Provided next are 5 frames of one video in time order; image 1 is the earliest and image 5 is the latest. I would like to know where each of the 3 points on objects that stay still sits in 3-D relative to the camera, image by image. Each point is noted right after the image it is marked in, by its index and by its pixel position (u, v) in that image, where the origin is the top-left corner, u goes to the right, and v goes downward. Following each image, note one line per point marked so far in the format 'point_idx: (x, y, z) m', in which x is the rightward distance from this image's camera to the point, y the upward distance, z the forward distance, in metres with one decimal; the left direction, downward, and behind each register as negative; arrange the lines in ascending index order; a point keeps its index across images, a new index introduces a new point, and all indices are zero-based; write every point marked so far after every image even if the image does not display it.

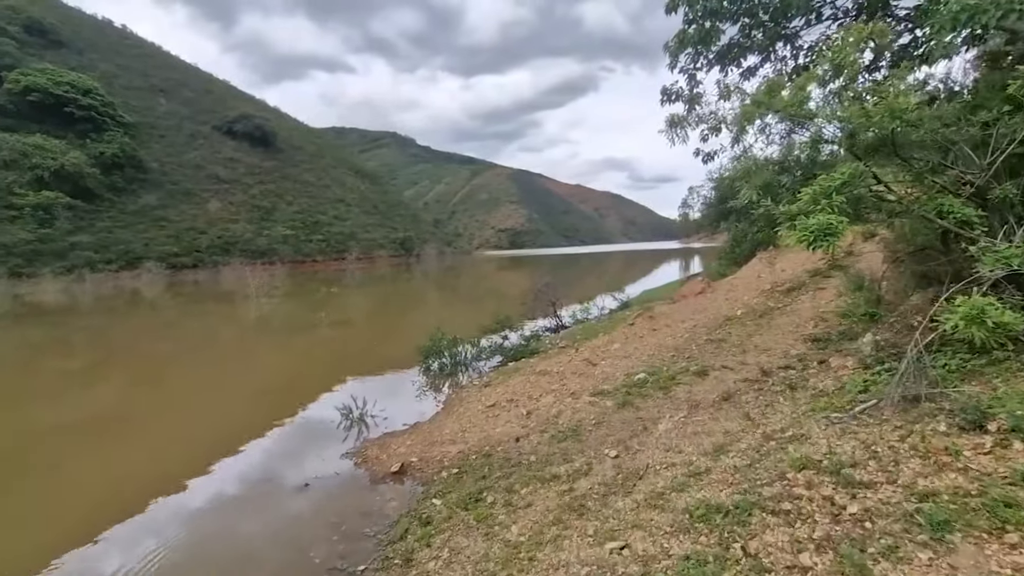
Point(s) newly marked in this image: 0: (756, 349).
0: (+3.2, -0.8, +7.6) m
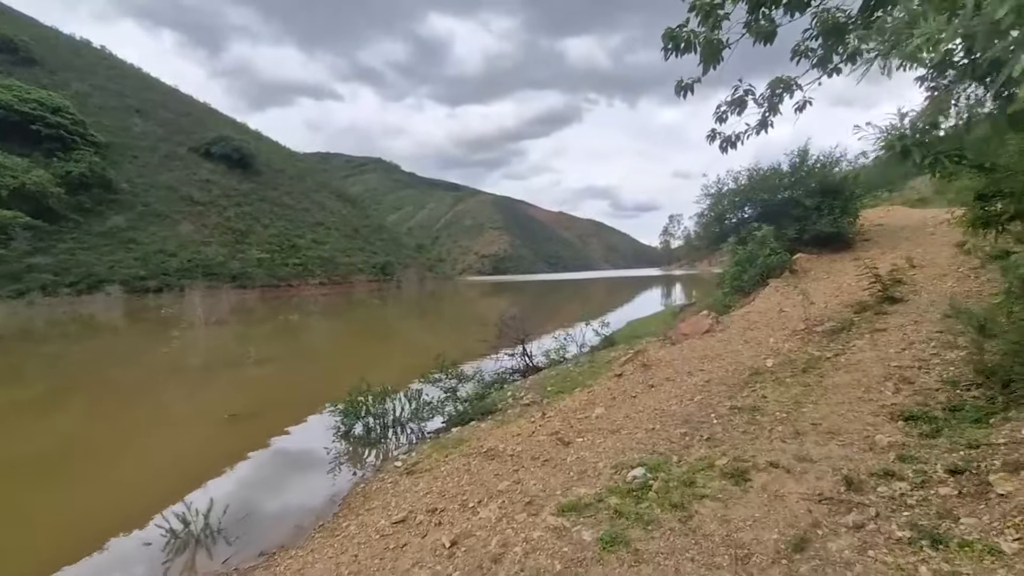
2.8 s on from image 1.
0: (+2.6, -1.2, +4.8) m
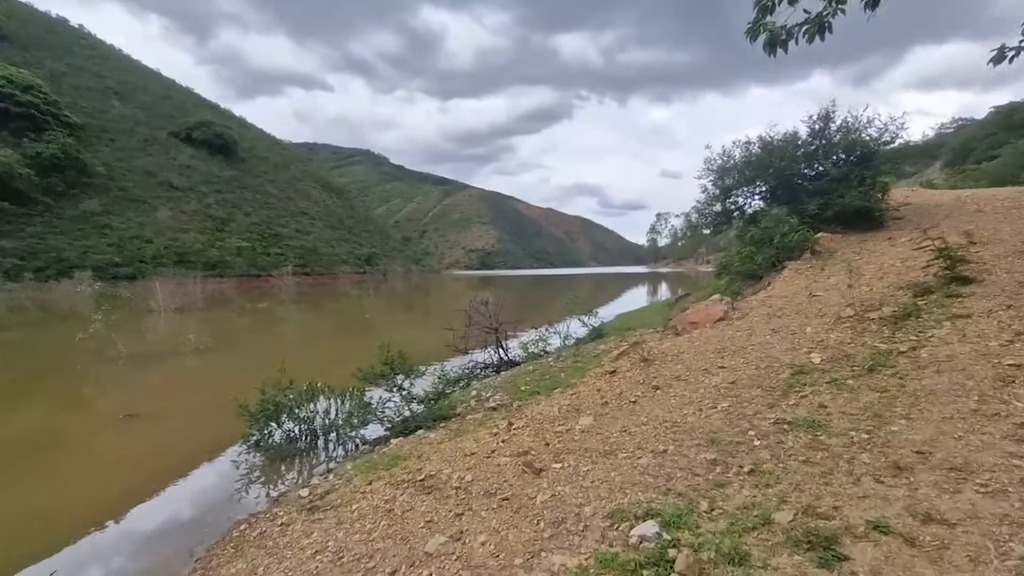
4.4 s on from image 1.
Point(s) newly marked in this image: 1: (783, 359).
0: (+2.2, -1.0, +3.0) m
1: (+2.6, -0.7, +5.4) m
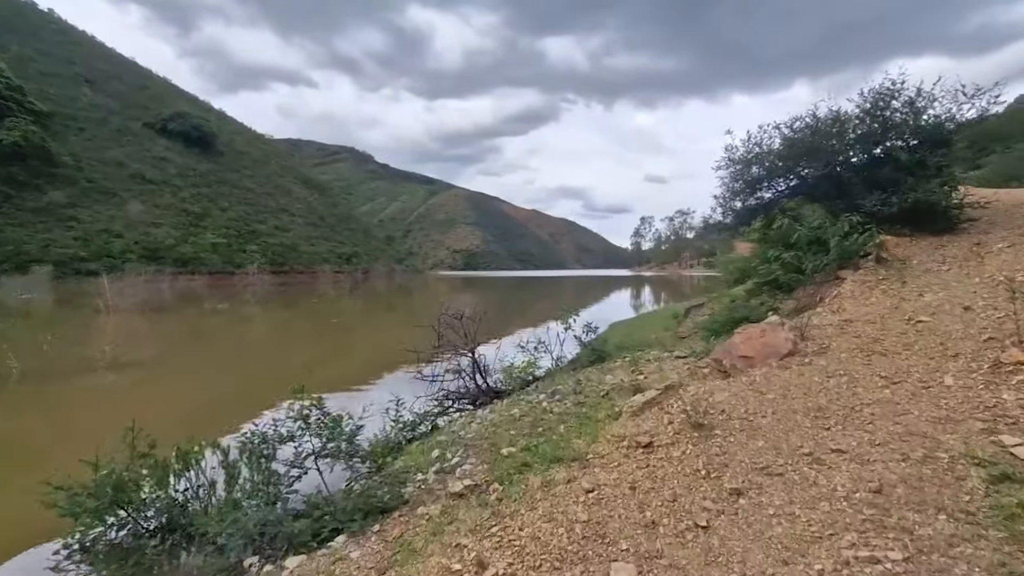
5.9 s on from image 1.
0: (+2.2, -1.1, +0.8) m
1: (+2.4, -0.9, +3.2) m
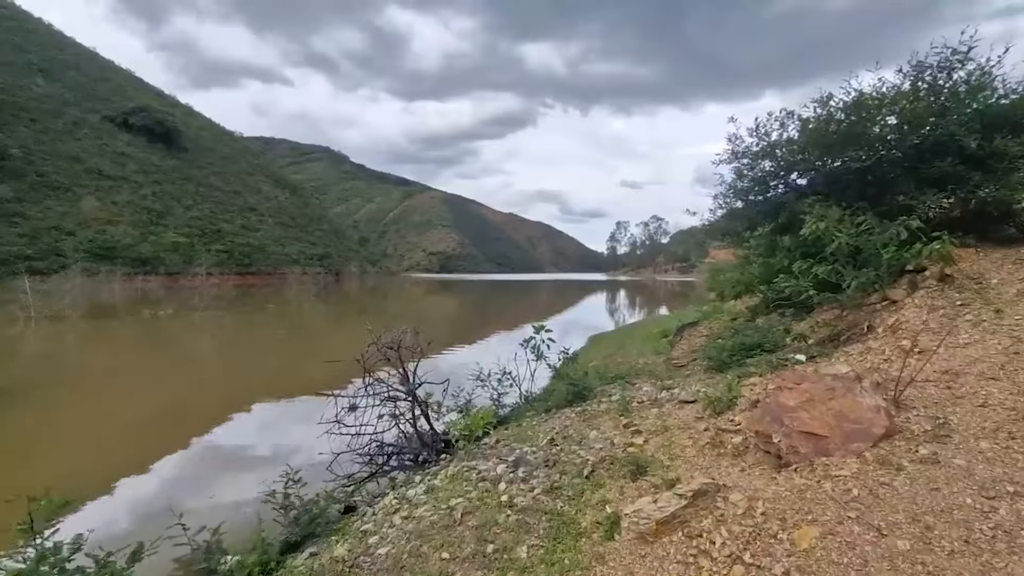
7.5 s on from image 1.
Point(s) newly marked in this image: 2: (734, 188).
0: (+2.0, -1.4, -1.2) m
1: (+2.1, -1.1, +1.2) m
2: (+3.7, +1.6, +9.6) m
